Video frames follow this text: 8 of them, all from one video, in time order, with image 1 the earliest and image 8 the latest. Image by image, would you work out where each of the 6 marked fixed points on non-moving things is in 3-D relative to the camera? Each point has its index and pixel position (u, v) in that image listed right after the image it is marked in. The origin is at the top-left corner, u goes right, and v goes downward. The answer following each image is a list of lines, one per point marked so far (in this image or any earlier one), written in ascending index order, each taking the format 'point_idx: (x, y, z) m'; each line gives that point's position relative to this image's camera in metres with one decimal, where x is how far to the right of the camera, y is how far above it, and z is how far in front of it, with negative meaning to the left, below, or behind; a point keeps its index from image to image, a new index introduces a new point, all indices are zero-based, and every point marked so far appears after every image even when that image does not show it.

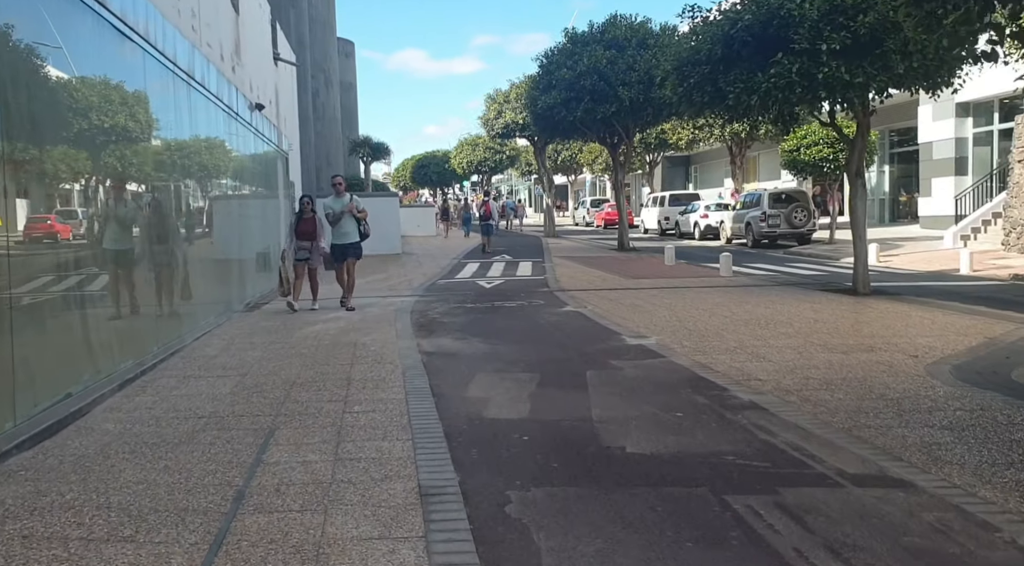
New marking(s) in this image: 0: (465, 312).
0: (-0.7, -0.4, +11.4) m
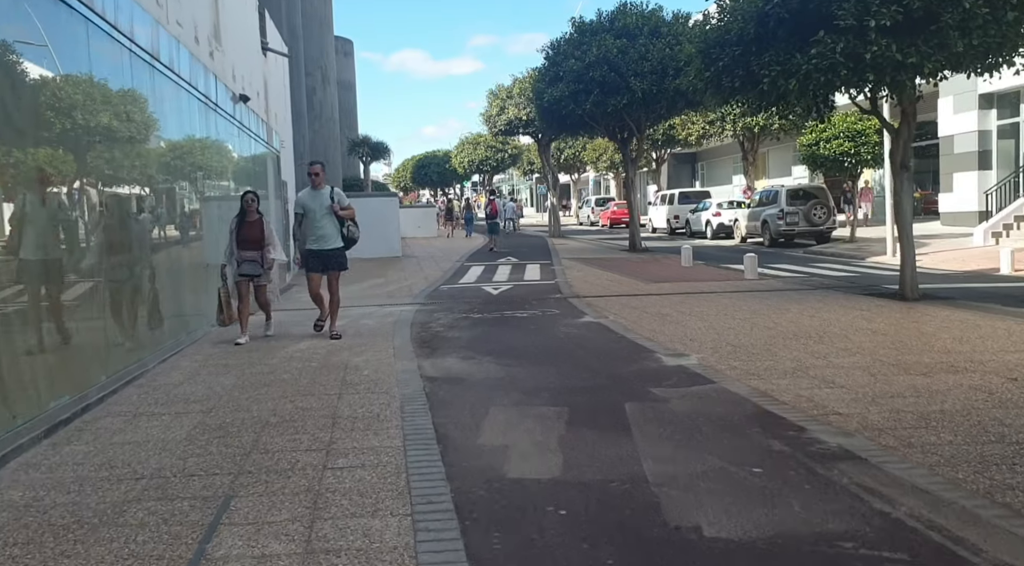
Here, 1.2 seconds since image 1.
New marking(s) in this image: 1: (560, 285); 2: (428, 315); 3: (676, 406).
0: (-0.5, -0.5, +10.1) m
1: (+0.9, 0.0, +14.9) m
2: (-1.2, -0.4, +11.1) m
3: (+1.2, -0.9, +5.8) m
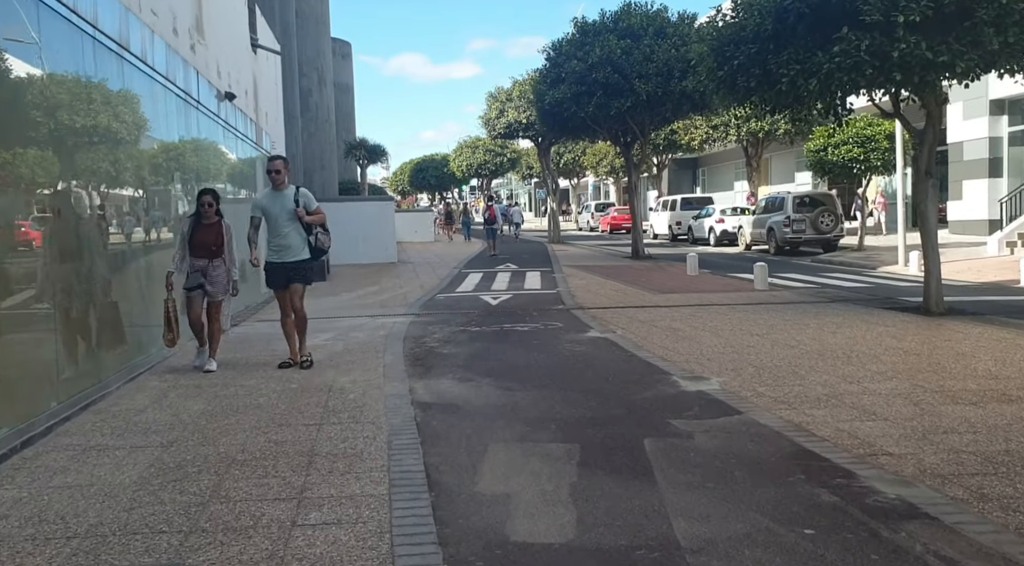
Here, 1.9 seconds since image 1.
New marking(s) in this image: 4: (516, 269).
0: (-0.5, -0.6, +9.4) m
1: (+0.9, -0.2, +14.2) m
2: (-1.2, -0.6, +10.4) m
3: (+1.2, -1.0, +5.1) m
4: (+0.1, +0.3, +20.0) m
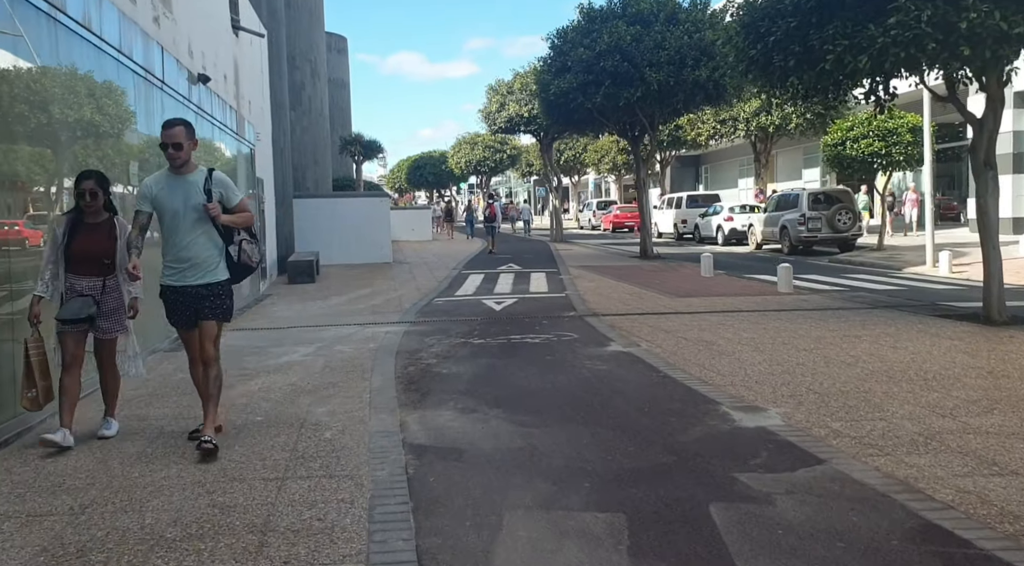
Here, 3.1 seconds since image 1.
0: (-0.4, -0.7, +8.2) m
1: (+1.0, -0.3, +12.9) m
2: (-1.1, -0.6, +9.1) m
3: (+1.3, -1.1, +3.8) m
4: (+0.2, +0.3, +18.7) m
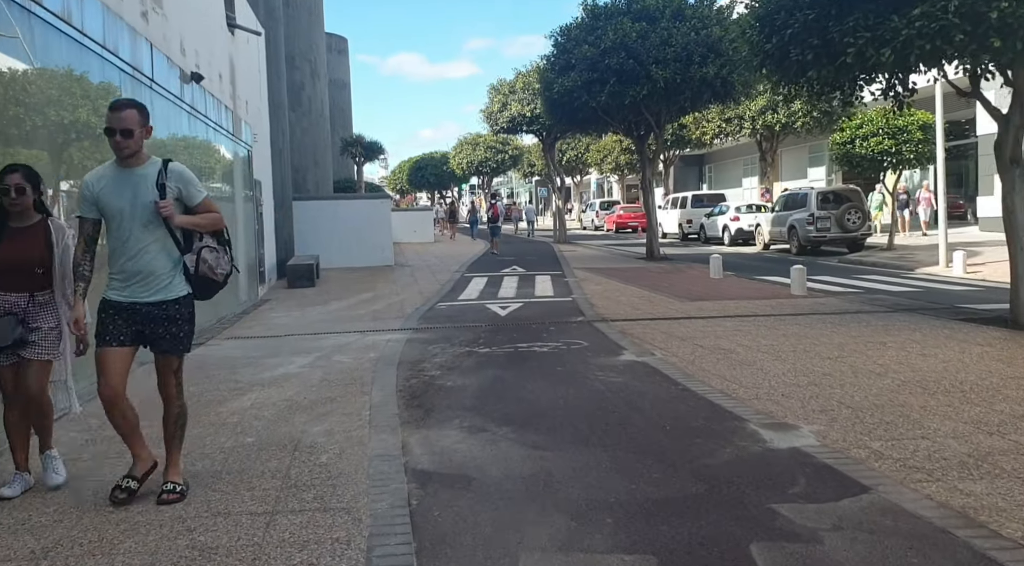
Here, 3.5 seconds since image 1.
0: (-0.3, -0.8, +7.7) m
1: (+1.0, -0.3, +12.5) m
2: (-1.0, -0.7, +8.7) m
3: (+1.4, -1.1, +3.4) m
4: (+0.3, +0.2, +18.3) m
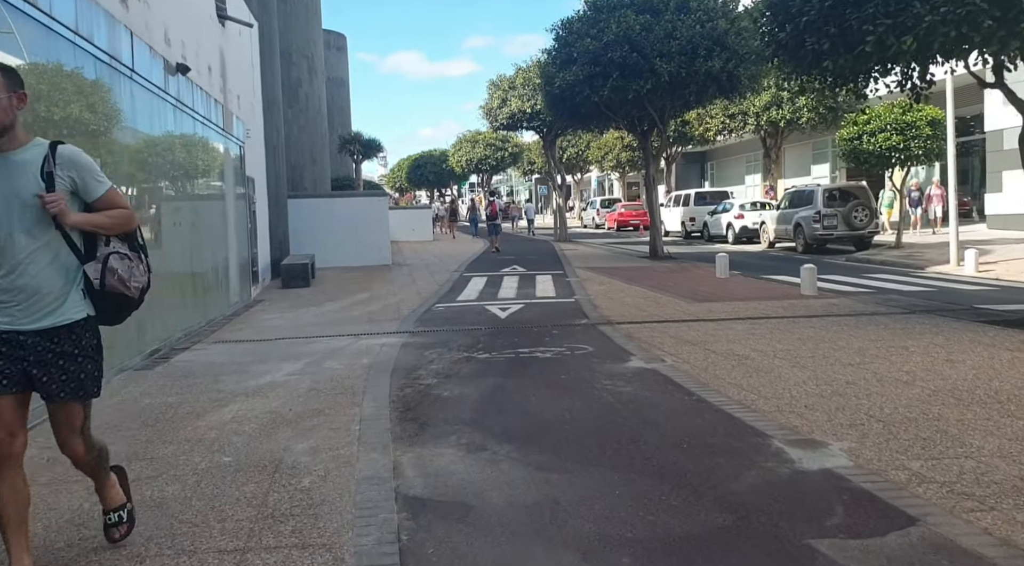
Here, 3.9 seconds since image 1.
0: (-0.3, -0.8, +7.3) m
1: (+1.1, -0.3, +12.0) m
2: (-1.0, -0.7, +8.2) m
3: (+1.4, -1.2, +2.9) m
4: (+0.3, +0.2, +17.8) m
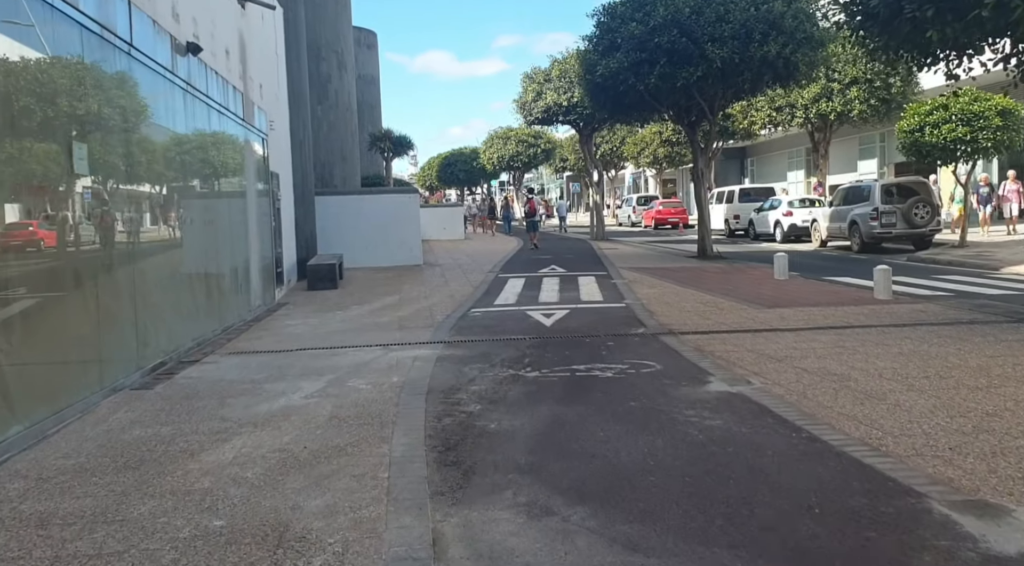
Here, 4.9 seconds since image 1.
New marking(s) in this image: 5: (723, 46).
0: (+0.1, -0.8, +6.1) m
1: (+1.7, -0.4, +10.8) m
2: (-0.5, -0.8, +7.1) m
3: (+1.7, -1.2, +1.7) m
4: (+1.1, +0.2, +16.6) m
5: (+4.4, +5.0, +17.0) m
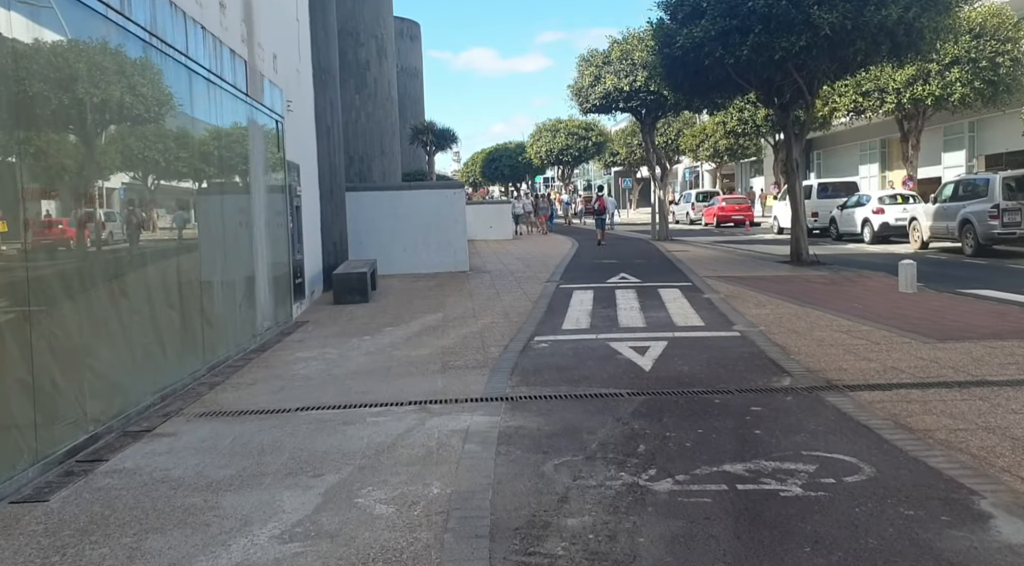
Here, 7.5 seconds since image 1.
0: (+0.7, -1.1, +3.4) m
1: (+2.5, -0.6, +8.0) m
2: (+0.1, -1.0, +4.4) m
3: (+2.0, -1.5, -1.1) m
4: (+2.2, 0.0, +13.8) m
5: (+5.6, +4.8, +13.9) m
